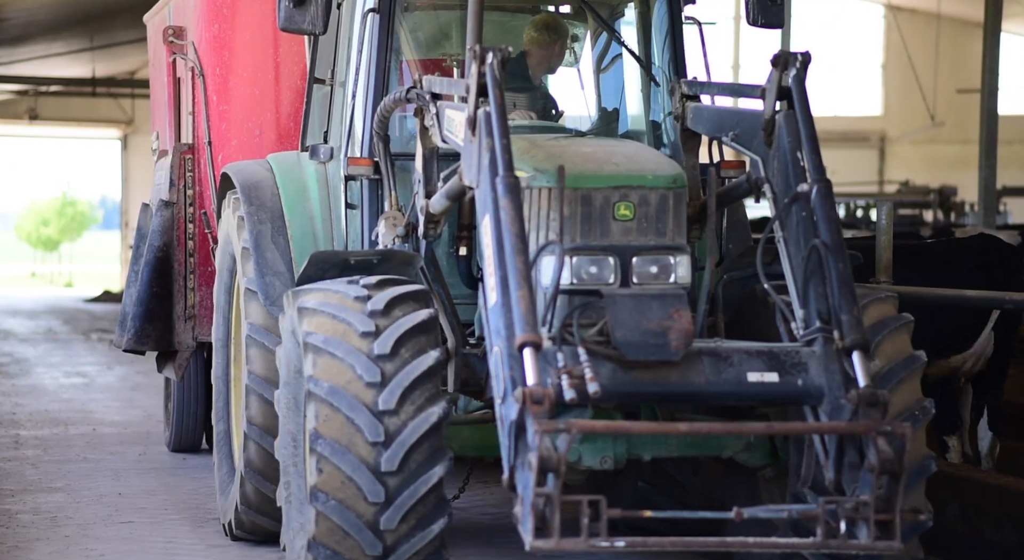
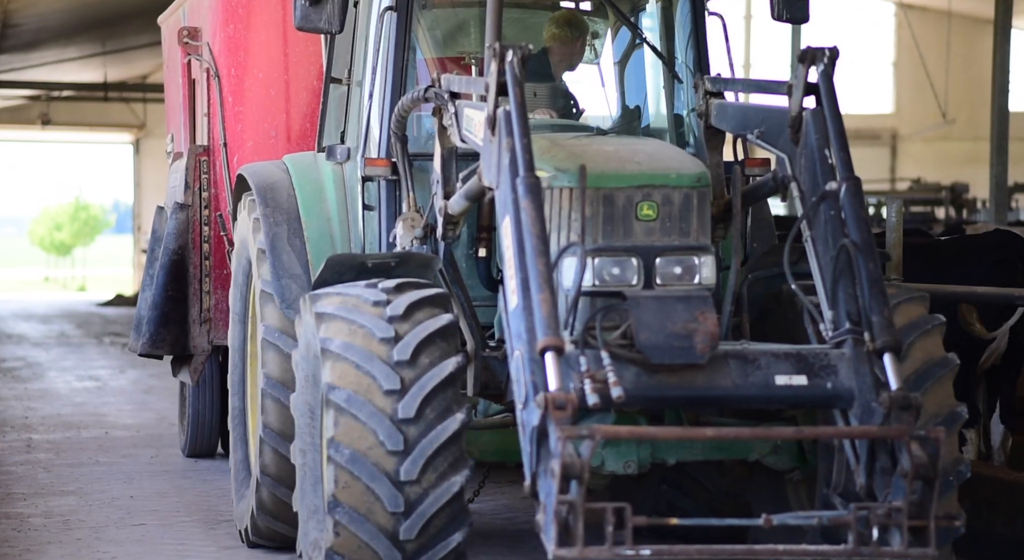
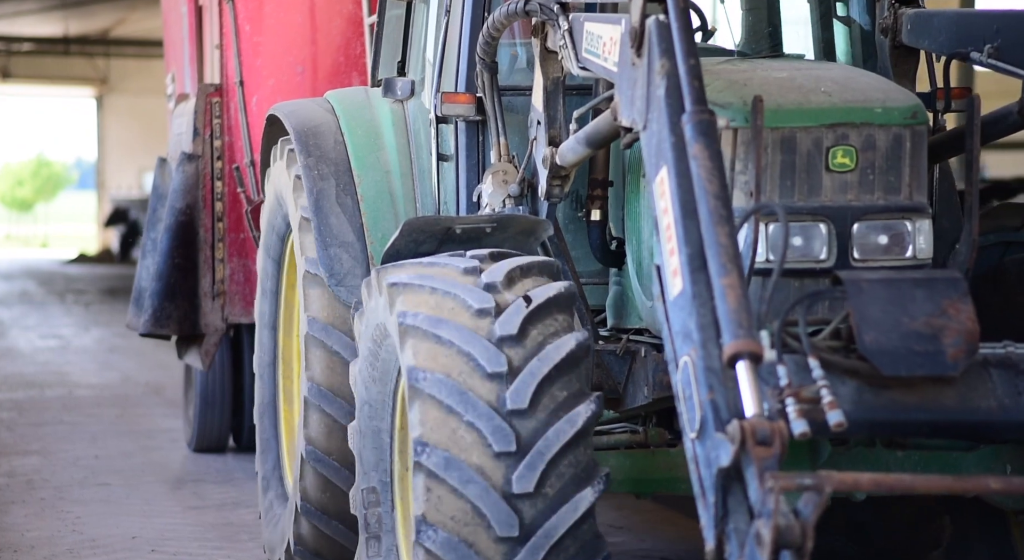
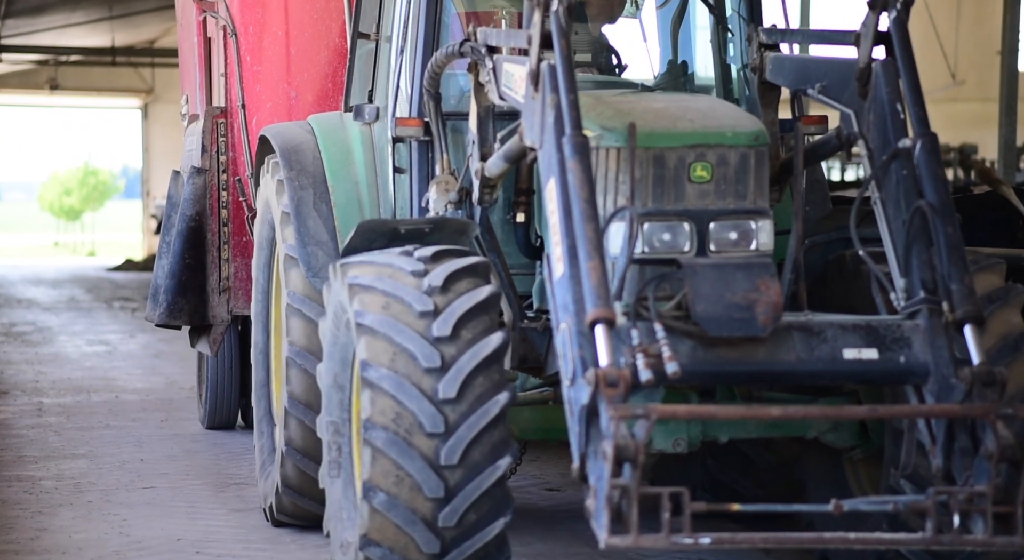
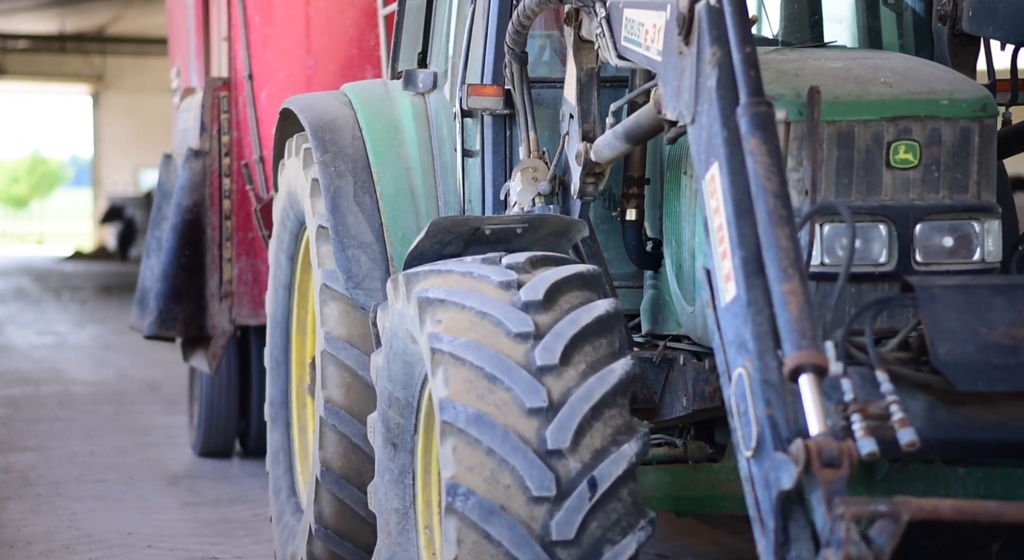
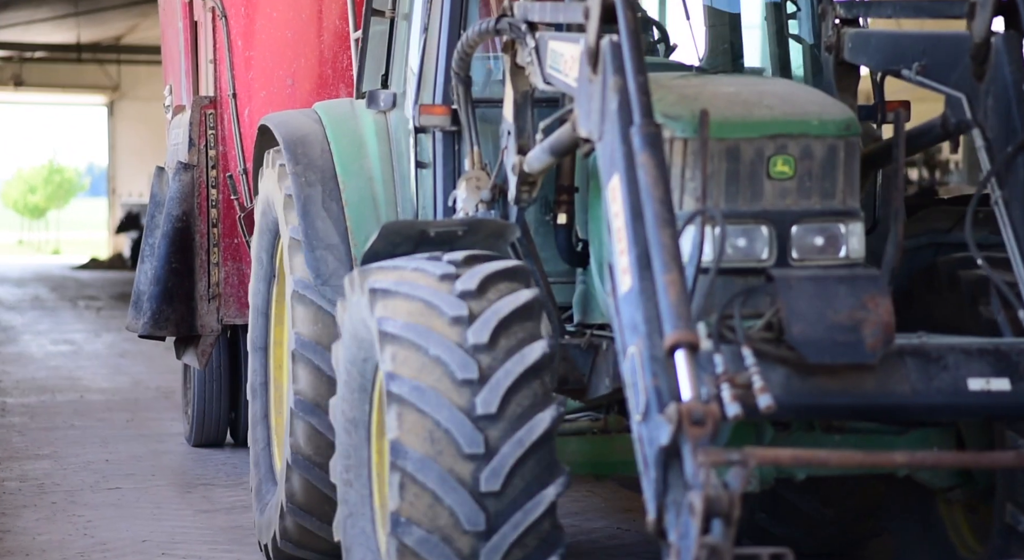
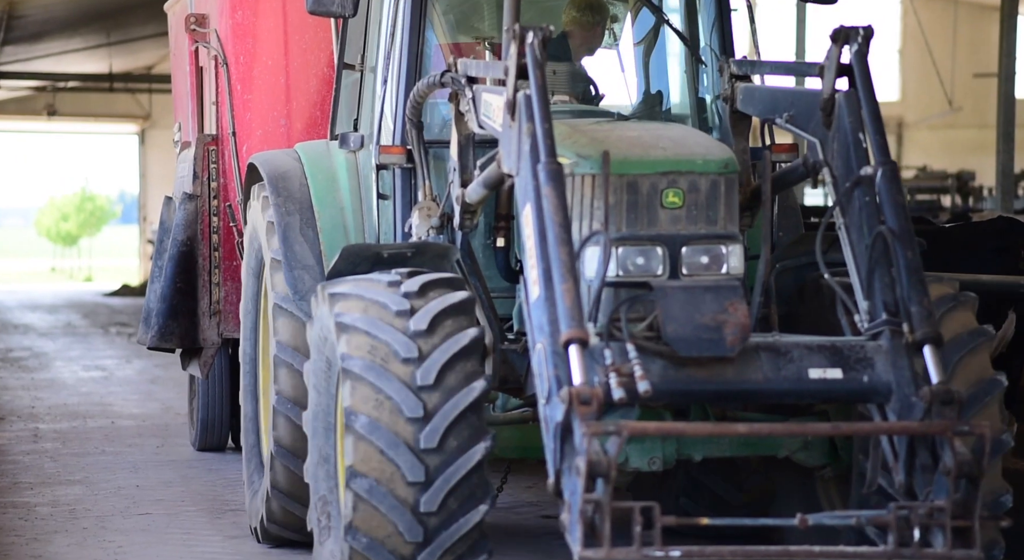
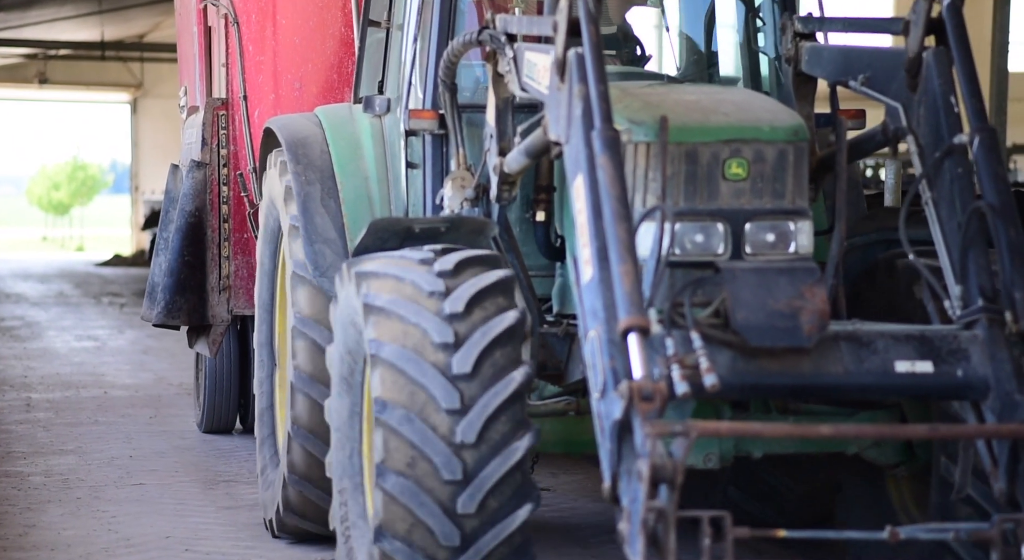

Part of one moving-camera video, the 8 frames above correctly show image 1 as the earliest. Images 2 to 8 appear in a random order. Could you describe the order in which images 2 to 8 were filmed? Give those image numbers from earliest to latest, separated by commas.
2, 7, 4, 8, 6, 3, 5
